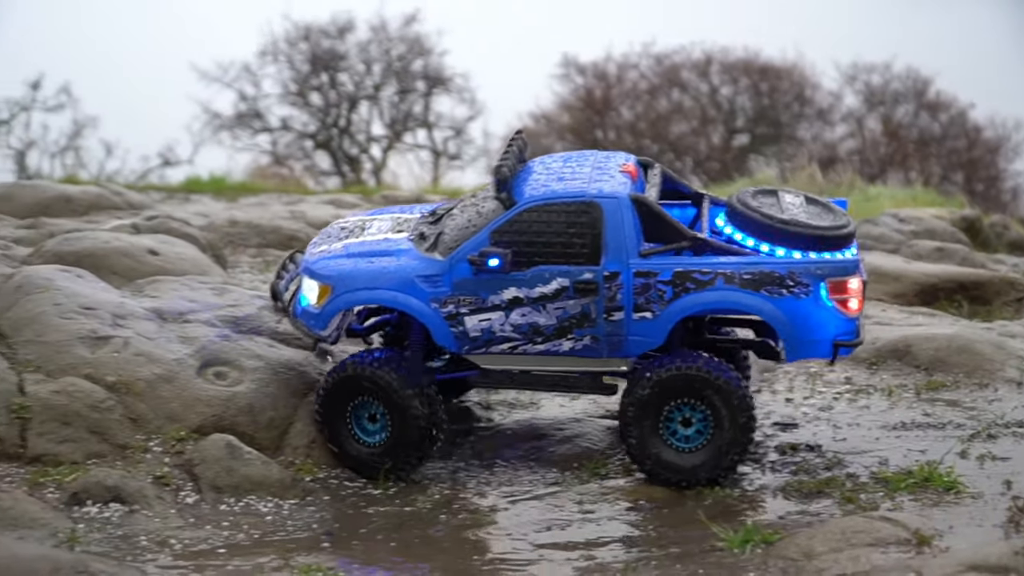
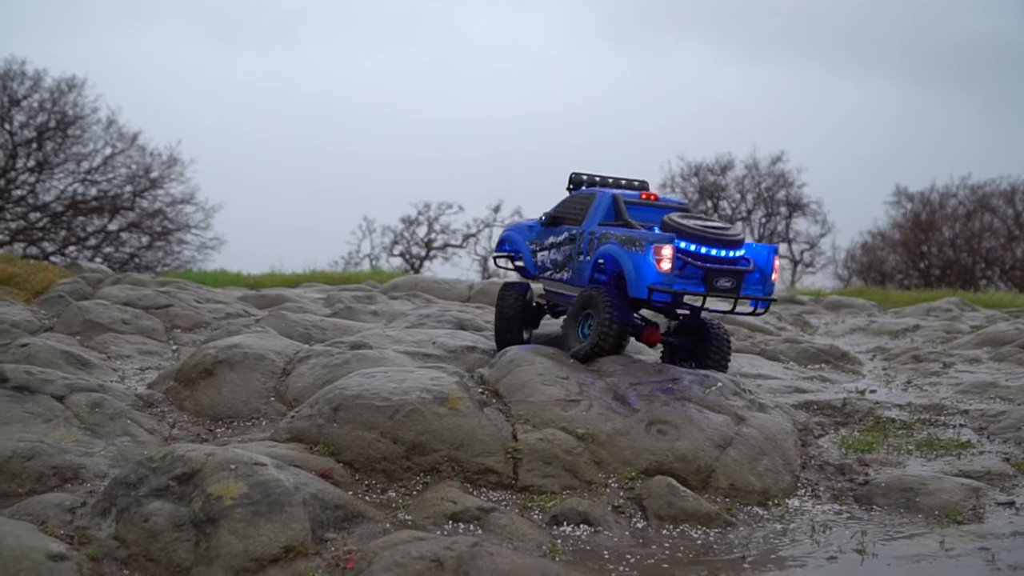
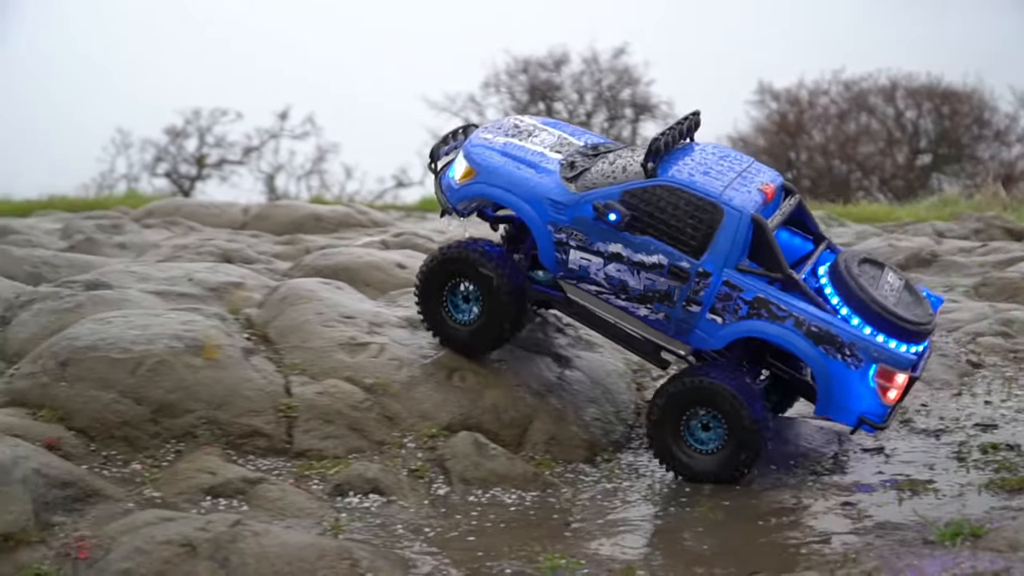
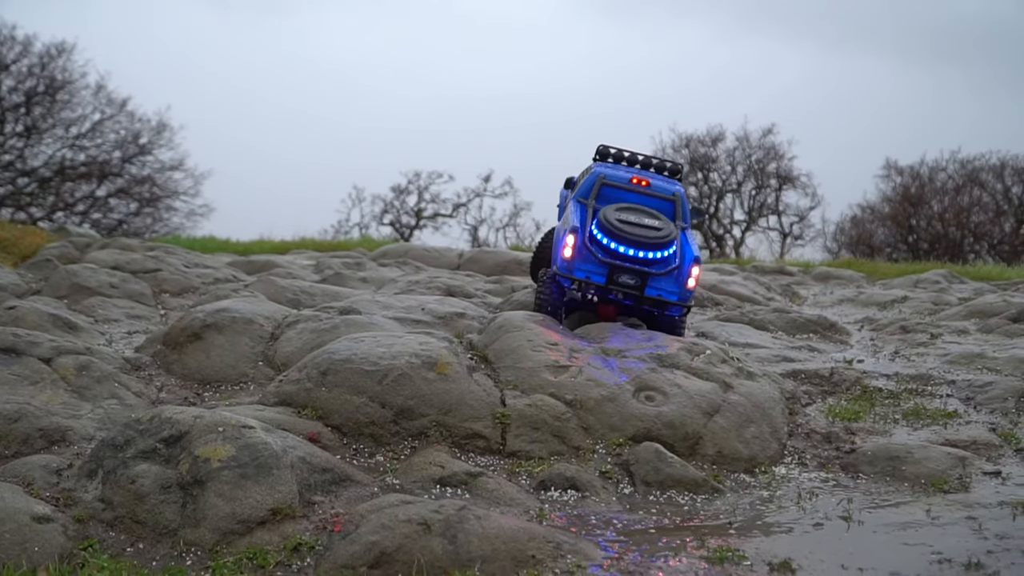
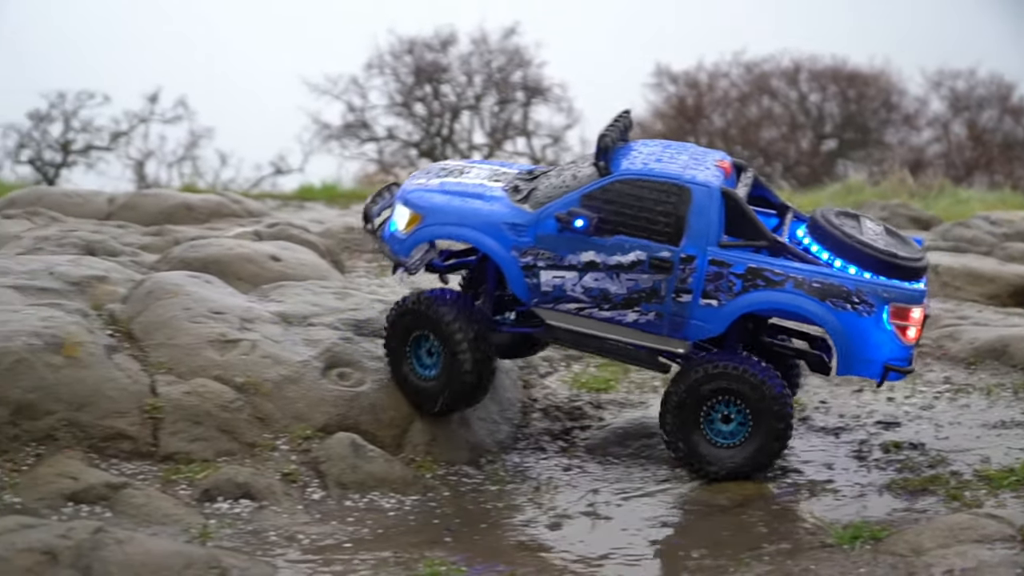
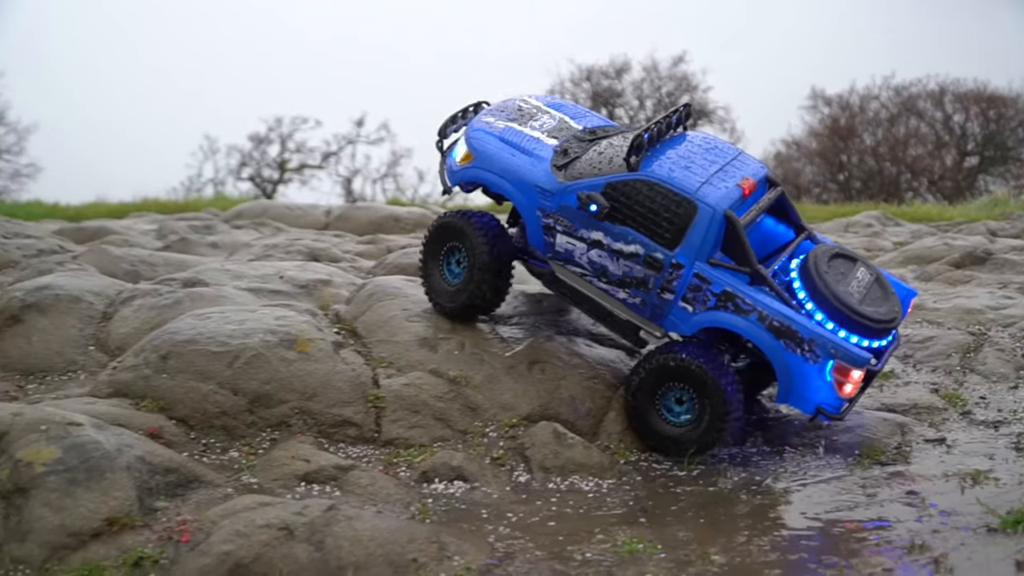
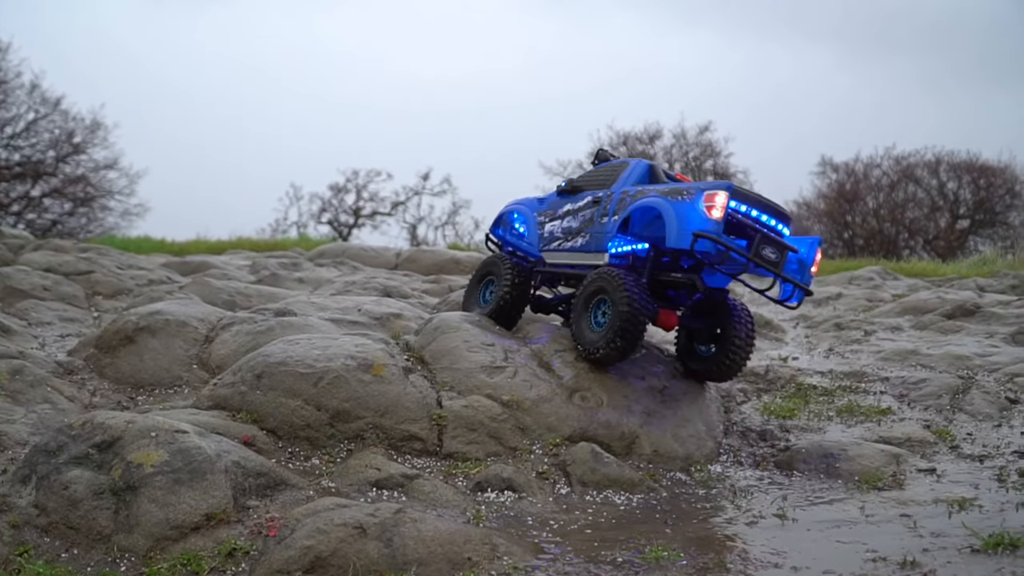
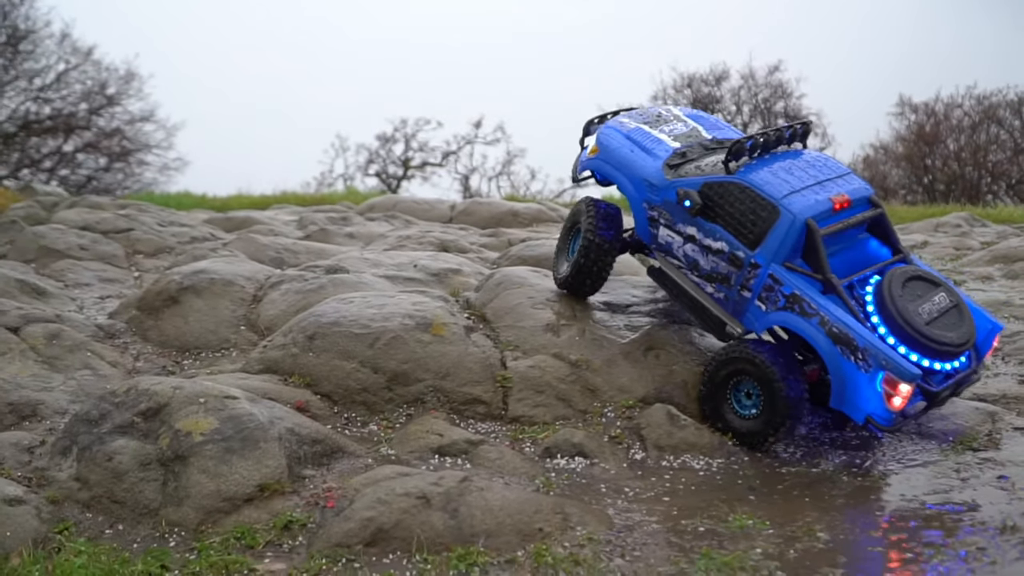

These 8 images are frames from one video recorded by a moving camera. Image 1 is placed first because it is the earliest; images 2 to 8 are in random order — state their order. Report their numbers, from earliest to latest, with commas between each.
5, 3, 6, 8, 7, 2, 4
